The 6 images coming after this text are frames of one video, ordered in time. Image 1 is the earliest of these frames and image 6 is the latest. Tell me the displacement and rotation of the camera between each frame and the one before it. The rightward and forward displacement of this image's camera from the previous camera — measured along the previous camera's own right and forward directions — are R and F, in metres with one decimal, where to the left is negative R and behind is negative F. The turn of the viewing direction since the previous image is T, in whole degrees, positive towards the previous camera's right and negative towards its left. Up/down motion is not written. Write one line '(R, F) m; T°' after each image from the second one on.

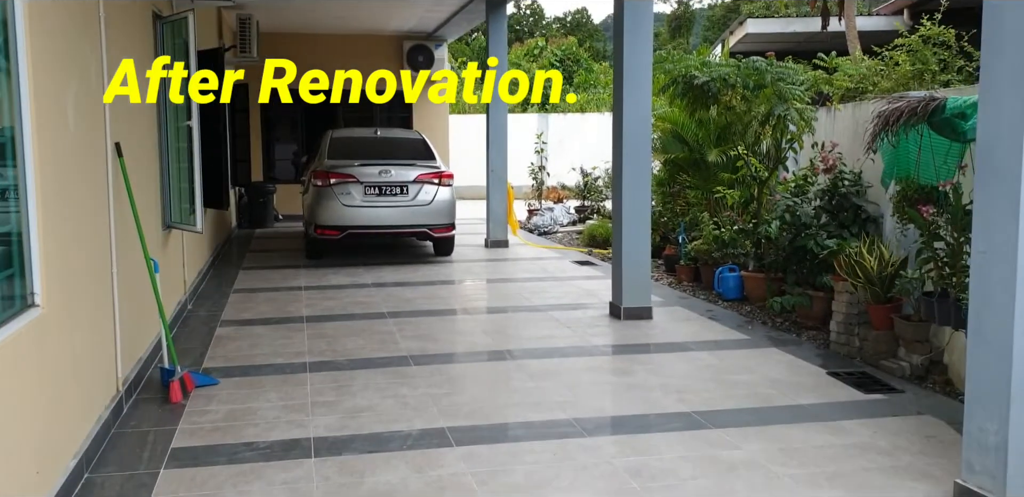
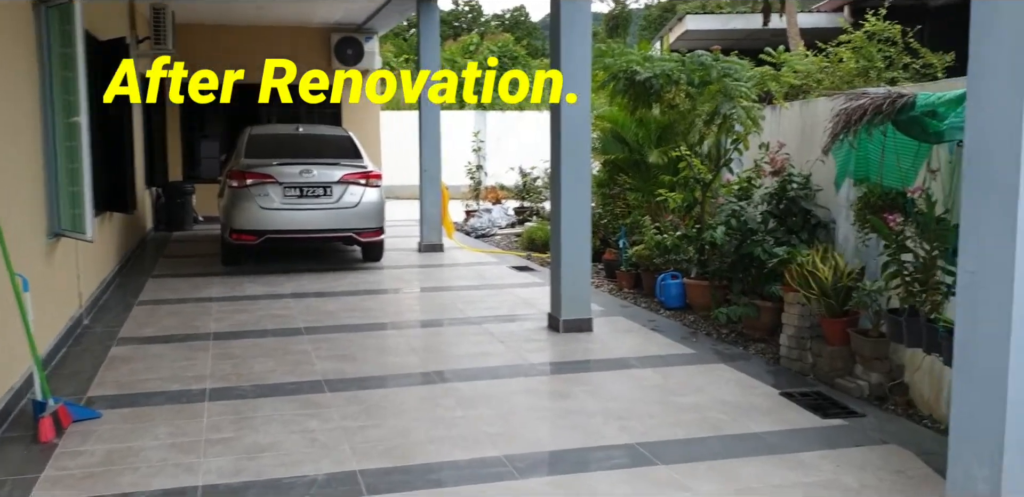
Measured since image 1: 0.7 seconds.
(+0.1, +0.5) m; +4°
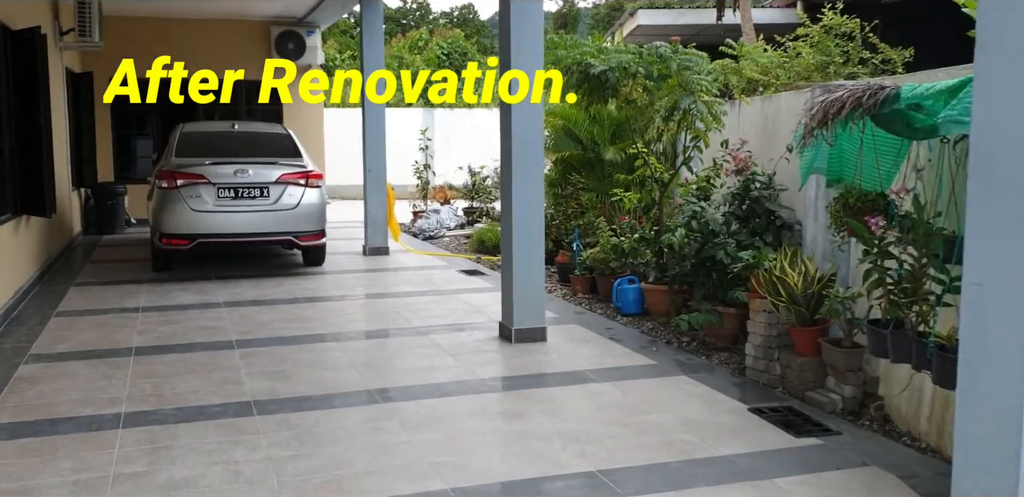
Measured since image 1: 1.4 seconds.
(0.0, +0.4) m; +3°
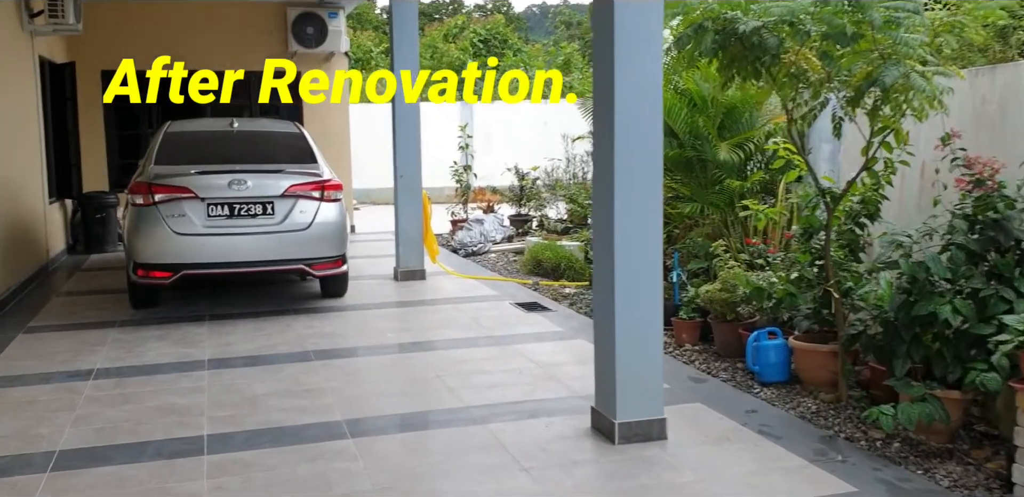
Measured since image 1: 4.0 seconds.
(-0.3, +1.9) m; -2°
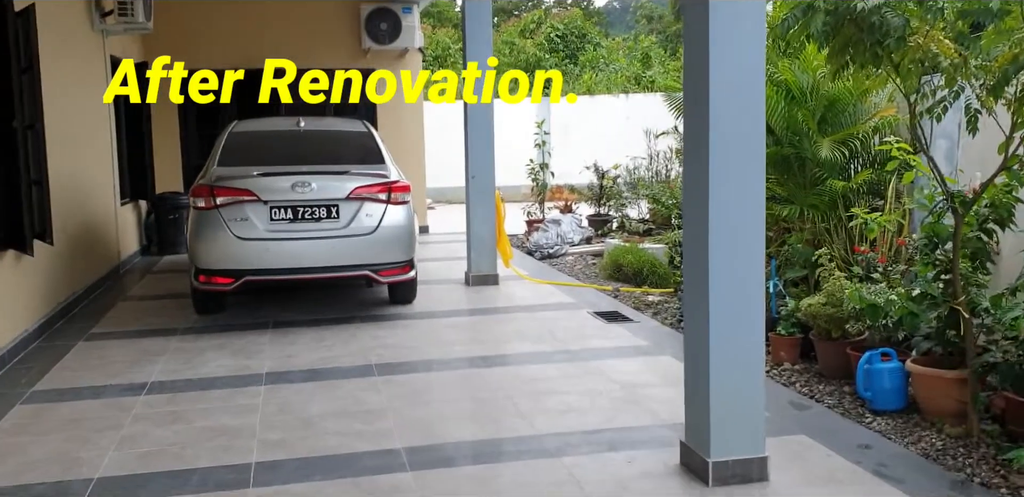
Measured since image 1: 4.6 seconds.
(0.0, +0.4) m; -5°
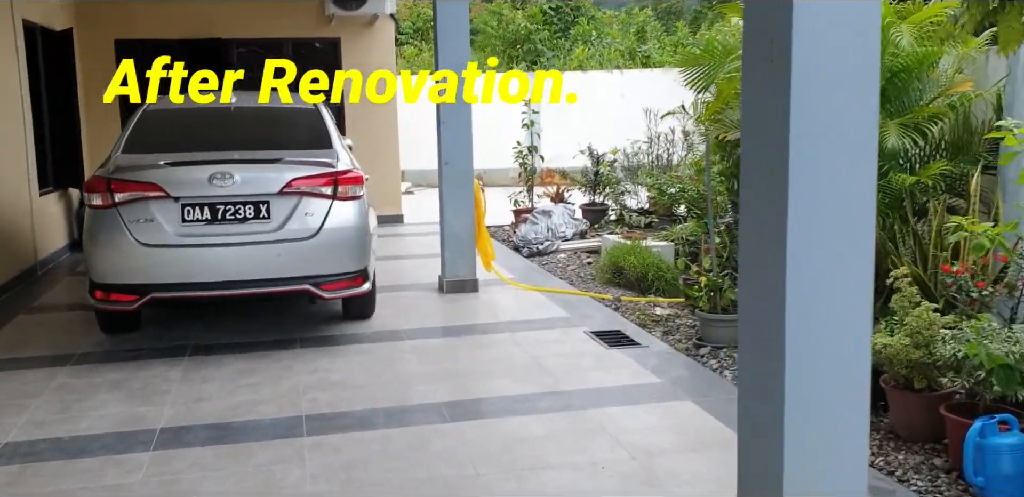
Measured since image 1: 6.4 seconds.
(+0.1, +1.2) m; +1°
